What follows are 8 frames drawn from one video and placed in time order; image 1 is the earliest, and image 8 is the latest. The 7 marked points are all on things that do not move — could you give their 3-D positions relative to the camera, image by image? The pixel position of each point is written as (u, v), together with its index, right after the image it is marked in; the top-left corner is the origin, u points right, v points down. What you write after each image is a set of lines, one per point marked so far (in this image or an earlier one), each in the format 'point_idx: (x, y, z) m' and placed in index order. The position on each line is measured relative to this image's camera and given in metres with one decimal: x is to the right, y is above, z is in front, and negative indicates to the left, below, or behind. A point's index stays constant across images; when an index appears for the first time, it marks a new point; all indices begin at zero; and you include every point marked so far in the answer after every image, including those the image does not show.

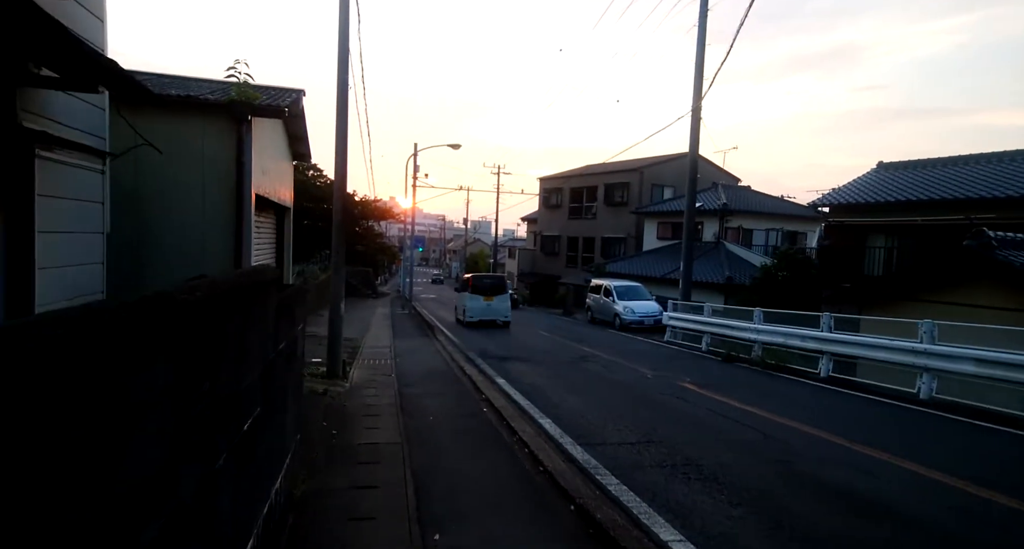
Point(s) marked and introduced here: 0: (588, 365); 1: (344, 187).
0: (+1.6, -2.0, +12.5) m
1: (-3.1, +1.6, +10.6) m
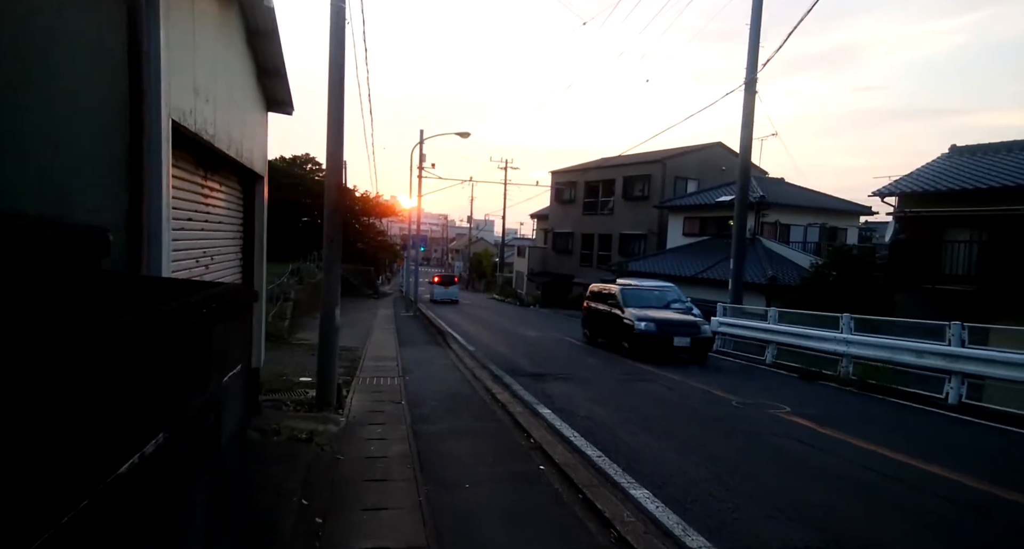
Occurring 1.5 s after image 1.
0: (+2.3, -1.9, +10.0) m
1: (-2.4, +1.6, +8.1) m
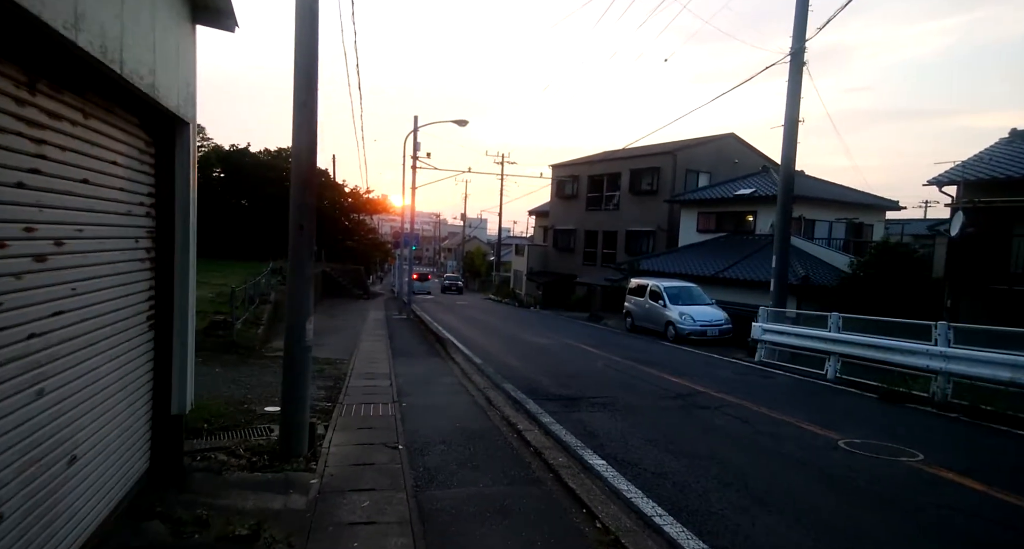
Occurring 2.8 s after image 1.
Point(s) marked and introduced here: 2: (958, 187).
0: (+2.7, -1.9, +7.9) m
1: (-2.0, +1.6, +5.9) m
2: (+11.7, +2.3, +15.2) m
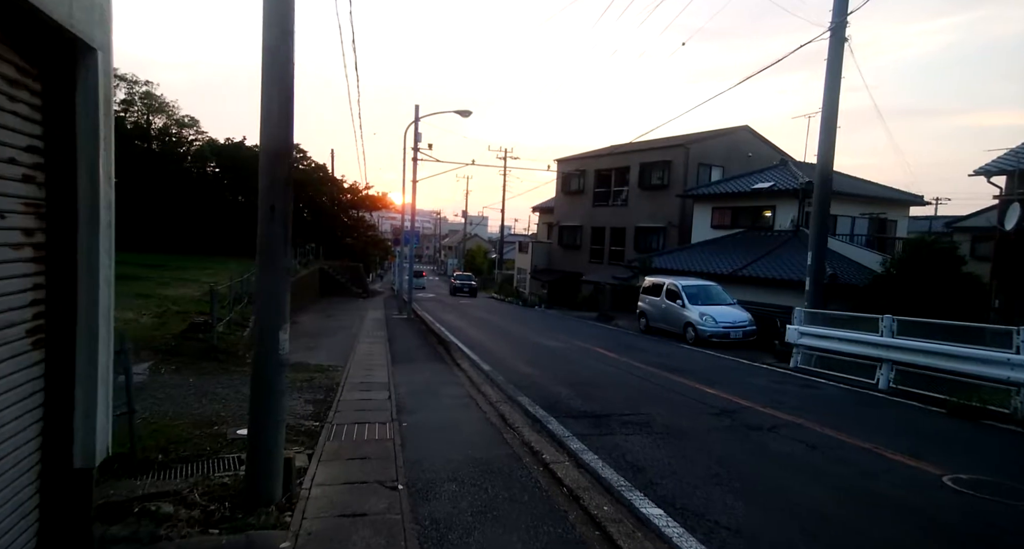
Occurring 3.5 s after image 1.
0: (+2.9, -1.9, +6.6) m
1: (-1.8, +1.7, +4.6) m
2: (+11.9, +2.3, +14.0) m
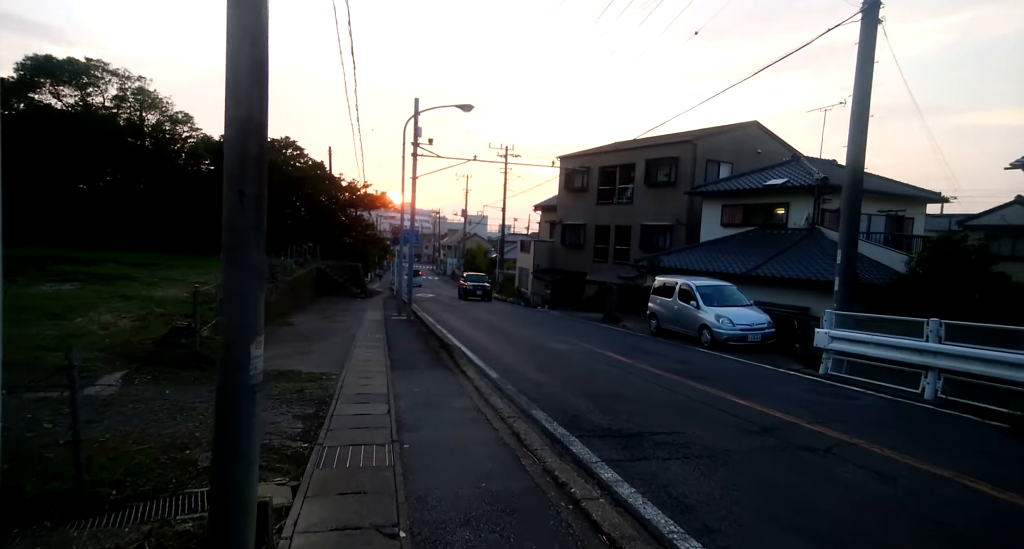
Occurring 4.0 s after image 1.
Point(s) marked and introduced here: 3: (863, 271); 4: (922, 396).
0: (+3.1, -1.9, +5.7) m
1: (-1.6, +1.7, +3.7) m
2: (+12.1, +2.3, +13.1) m
3: (+10.9, +0.2, +18.0) m
4: (+6.7, -2.0, +9.6) m
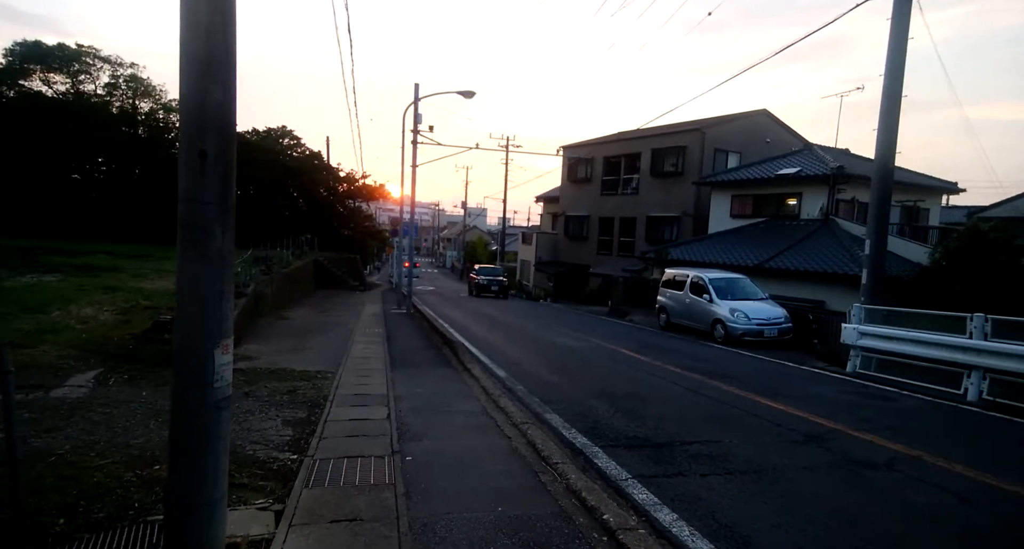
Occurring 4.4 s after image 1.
0: (+3.2, -1.8, +5.0) m
1: (-1.4, +1.8, +2.9) m
2: (+12.2, +2.5, +12.3) m
3: (+11.0, +0.4, +17.3) m
4: (+6.9, -1.9, +8.9) m
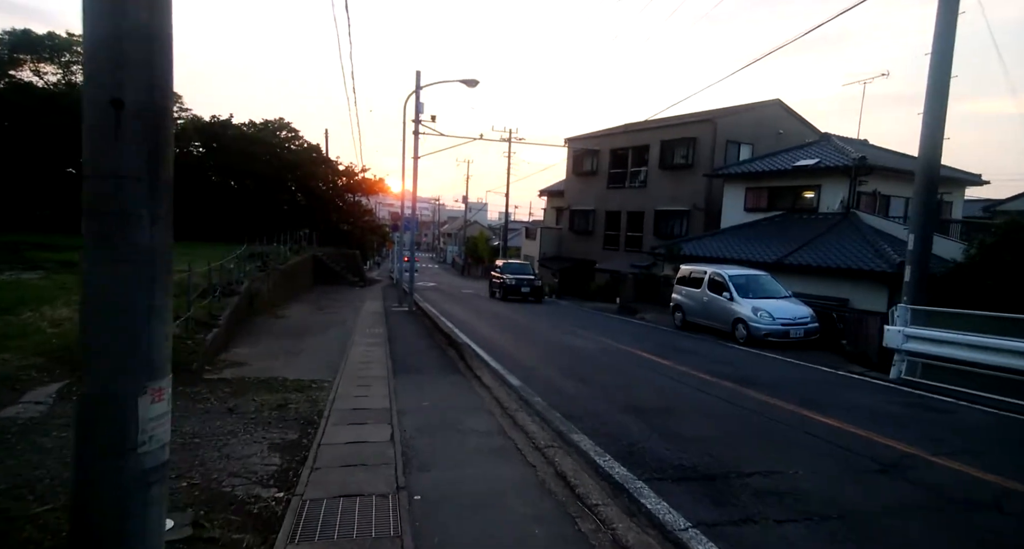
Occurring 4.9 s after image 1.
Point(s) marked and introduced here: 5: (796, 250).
0: (+3.5, -1.8, +4.1) m
1: (-1.2, +1.7, +2.0) m
2: (+12.4, +2.6, +11.4) m
3: (+11.3, +0.5, +16.4) m
4: (+7.1, -1.8, +8.0) m
5: (+9.5, +0.8, +19.4) m
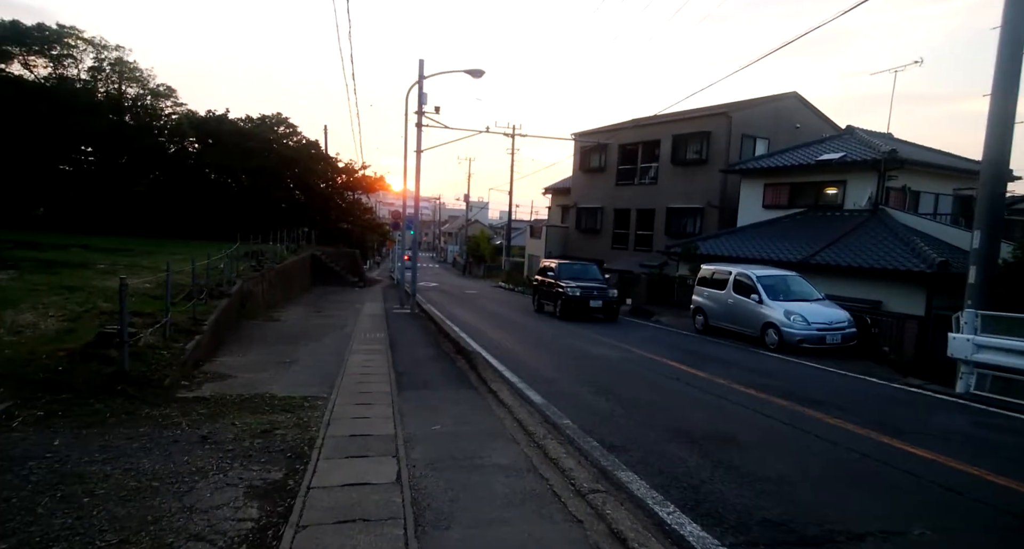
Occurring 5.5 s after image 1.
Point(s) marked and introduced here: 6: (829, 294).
0: (+3.7, -1.8, +3.0) m
1: (-0.9, +1.7, +0.9) m
2: (+12.7, +2.5, +10.3) m
3: (+11.6, +0.5, +15.2) m
4: (+7.4, -1.9, +6.8) m
5: (+9.8, +0.8, +18.3) m
6: (+9.6, -0.6, +17.7) m
